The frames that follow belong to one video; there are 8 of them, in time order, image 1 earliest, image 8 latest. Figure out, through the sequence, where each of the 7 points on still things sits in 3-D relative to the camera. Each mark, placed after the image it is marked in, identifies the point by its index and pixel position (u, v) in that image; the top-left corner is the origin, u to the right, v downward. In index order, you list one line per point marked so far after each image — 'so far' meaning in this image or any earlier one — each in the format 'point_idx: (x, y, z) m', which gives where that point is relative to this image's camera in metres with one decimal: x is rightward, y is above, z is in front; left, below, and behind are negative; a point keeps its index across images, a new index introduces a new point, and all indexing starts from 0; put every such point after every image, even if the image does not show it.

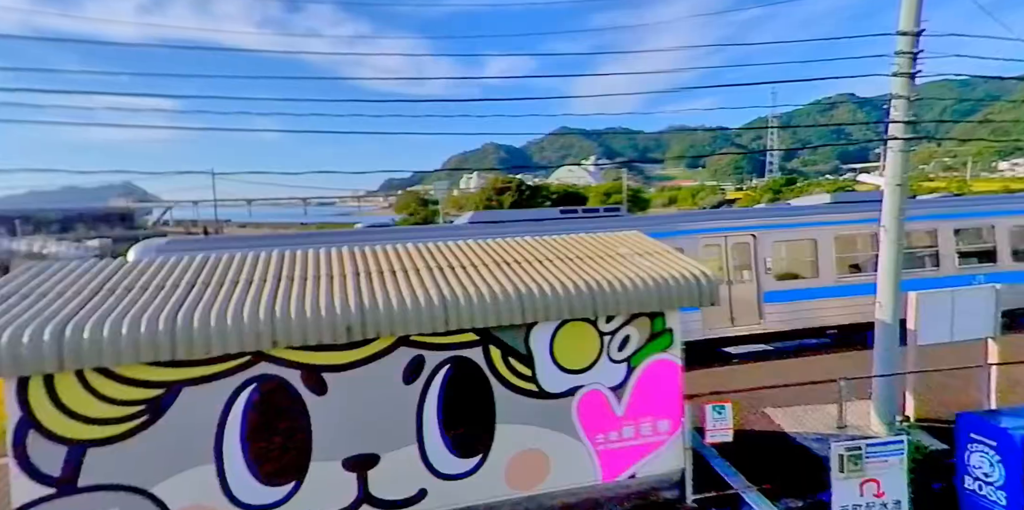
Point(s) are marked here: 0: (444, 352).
0: (-0.6, -0.9, +5.2) m
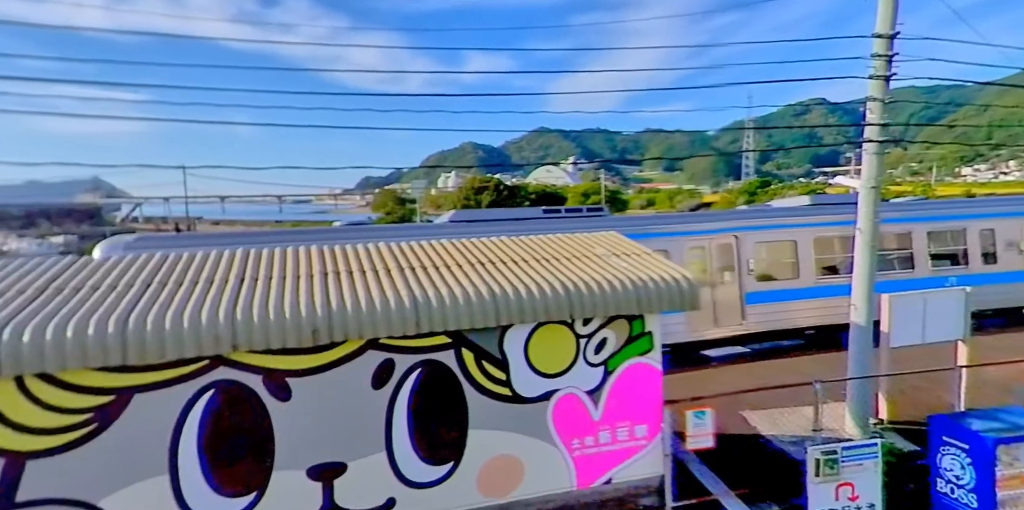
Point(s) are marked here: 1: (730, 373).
0: (-0.8, -0.9, +5.0) m
1: (+3.8, -1.9, +9.4) m
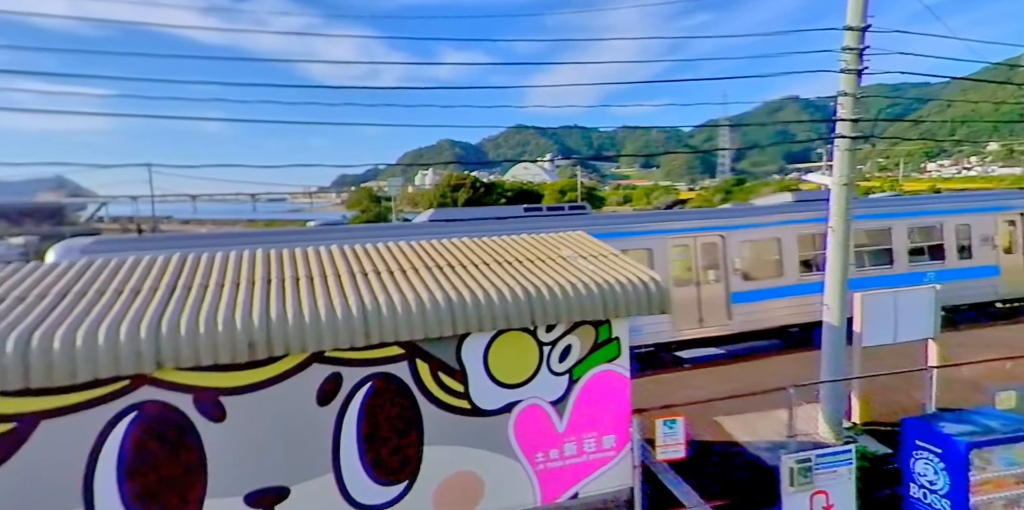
0: (-1.2, -0.9, +4.7) m
1: (+3.3, -1.9, +9.3) m
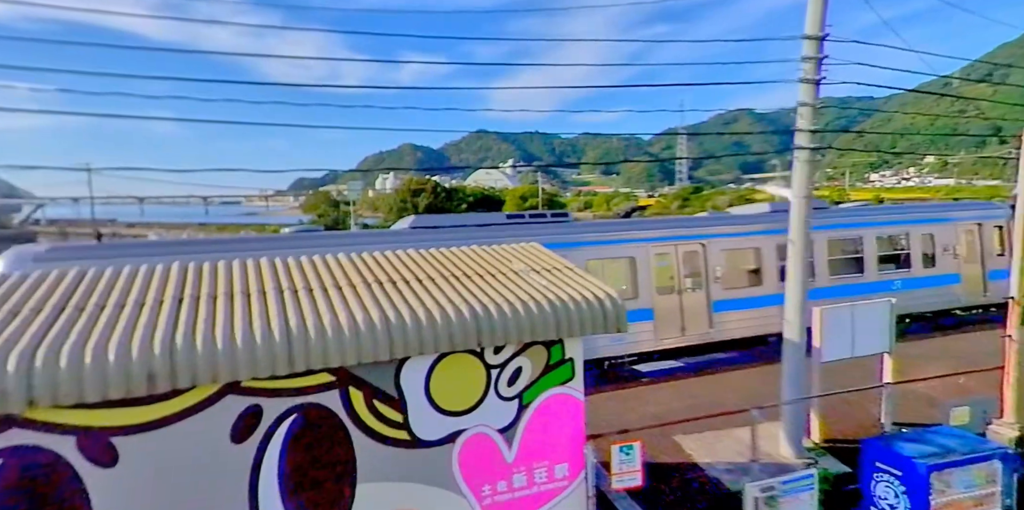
0: (-1.6, -1.0, +4.2) m
1: (+2.6, -2.1, +9.0) m
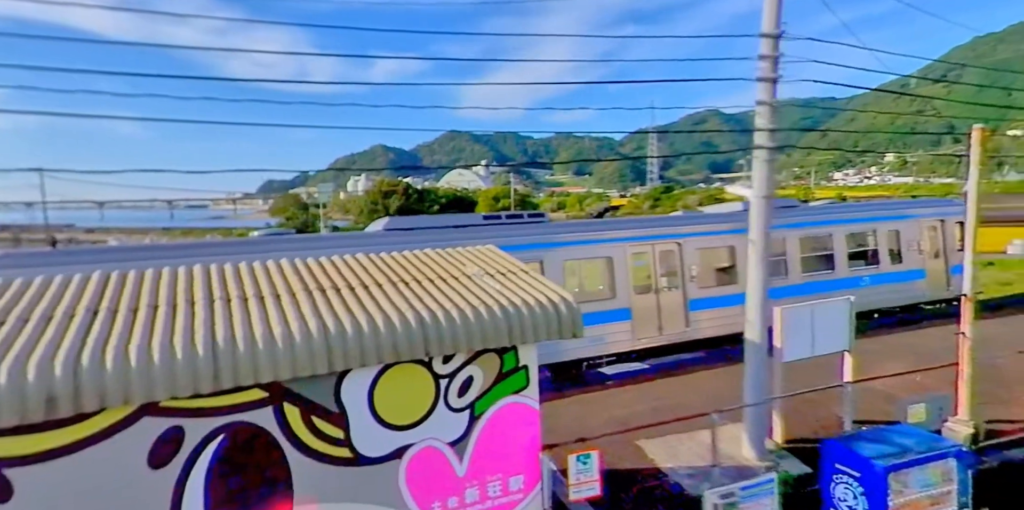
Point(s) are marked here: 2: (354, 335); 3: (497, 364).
0: (-2.0, -1.1, +3.9) m
1: (+2.0, -2.1, +8.9) m
2: (-1.1, -0.6, +4.2) m
3: (-0.1, -0.9, +4.9) m
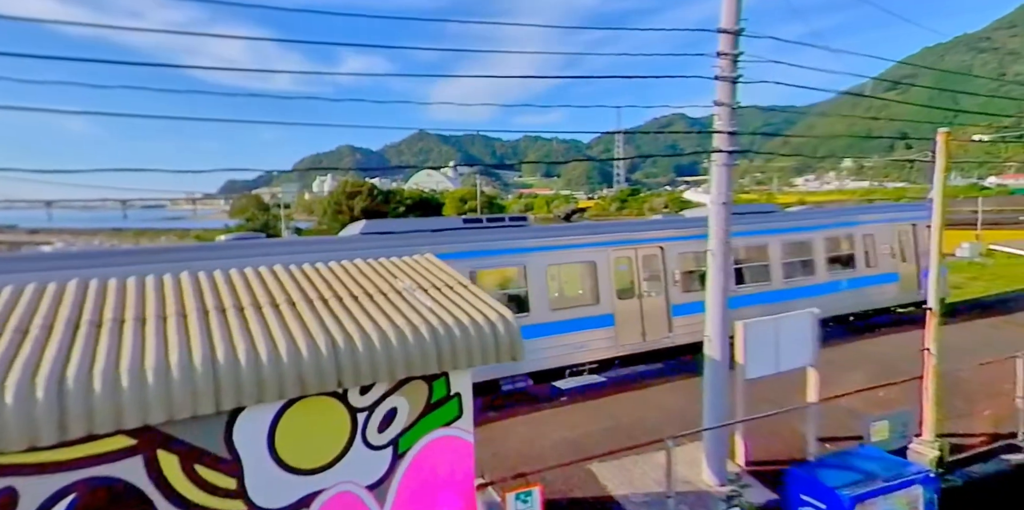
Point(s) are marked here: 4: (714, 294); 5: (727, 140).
0: (-2.4, -1.2, +3.2) m
1: (+1.3, -2.2, +8.4) m
2: (-1.6, -0.7, +3.5) m
3: (-0.6, -1.0, +4.3) m
4: (+2.3, -0.4, +6.6) m
5: (+2.4, +1.3, +6.4) m
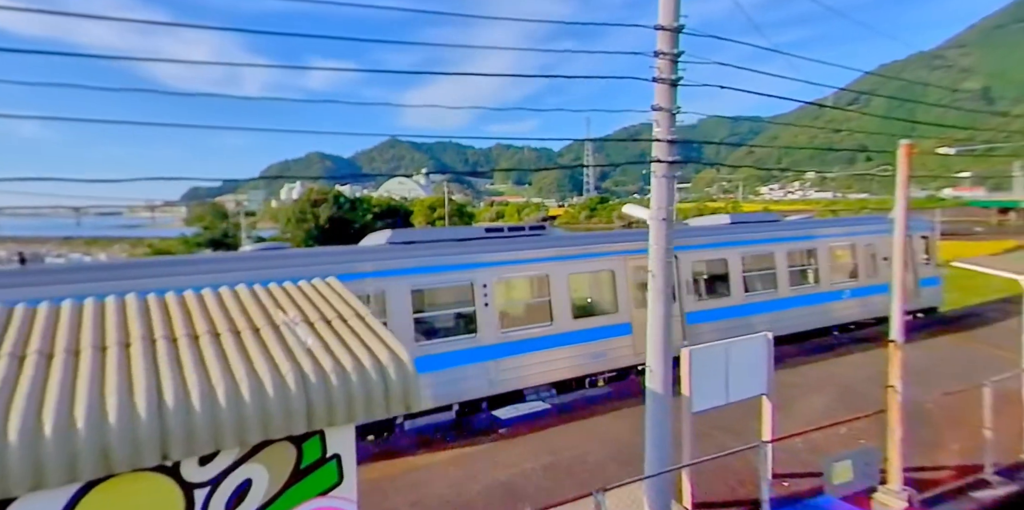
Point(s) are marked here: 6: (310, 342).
0: (-3.1, -1.4, +2.3) m
1: (+0.3, -2.5, +7.7) m
2: (-2.3, -0.9, +2.7) m
3: (-1.4, -1.2, +3.5) m
4: (+1.4, -0.6, +5.9) m
5: (+1.5, +1.1, +5.8) m
6: (-1.4, -0.6, +4.0) m
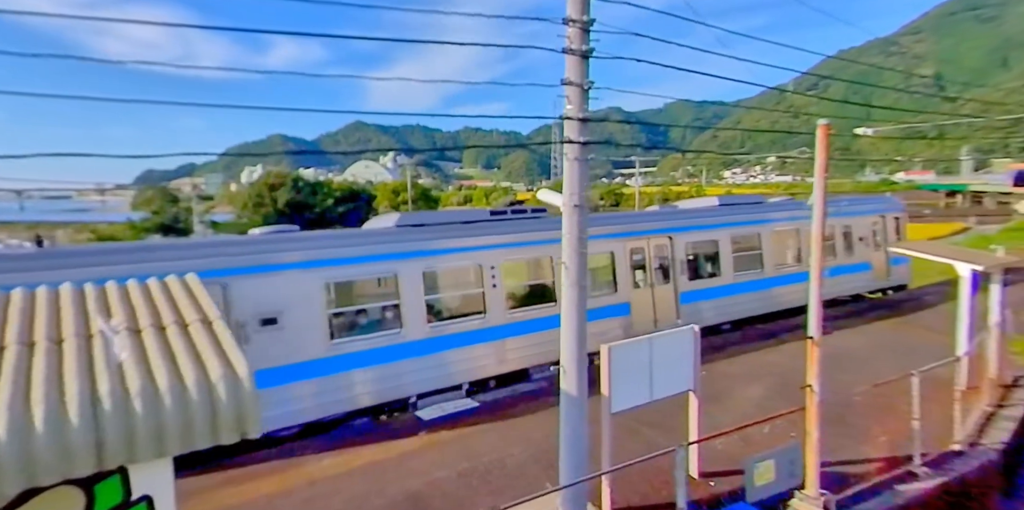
0: (-3.8, -1.4, +1.6) m
1: (-0.7, -2.3, +7.2) m
2: (-3.0, -0.9, +2.0) m
3: (-2.1, -1.2, +2.9) m
4: (+0.5, -0.6, +5.4) m
5: (+0.6, +1.1, +5.3) m
6: (-2.2, -0.6, +3.3) m
